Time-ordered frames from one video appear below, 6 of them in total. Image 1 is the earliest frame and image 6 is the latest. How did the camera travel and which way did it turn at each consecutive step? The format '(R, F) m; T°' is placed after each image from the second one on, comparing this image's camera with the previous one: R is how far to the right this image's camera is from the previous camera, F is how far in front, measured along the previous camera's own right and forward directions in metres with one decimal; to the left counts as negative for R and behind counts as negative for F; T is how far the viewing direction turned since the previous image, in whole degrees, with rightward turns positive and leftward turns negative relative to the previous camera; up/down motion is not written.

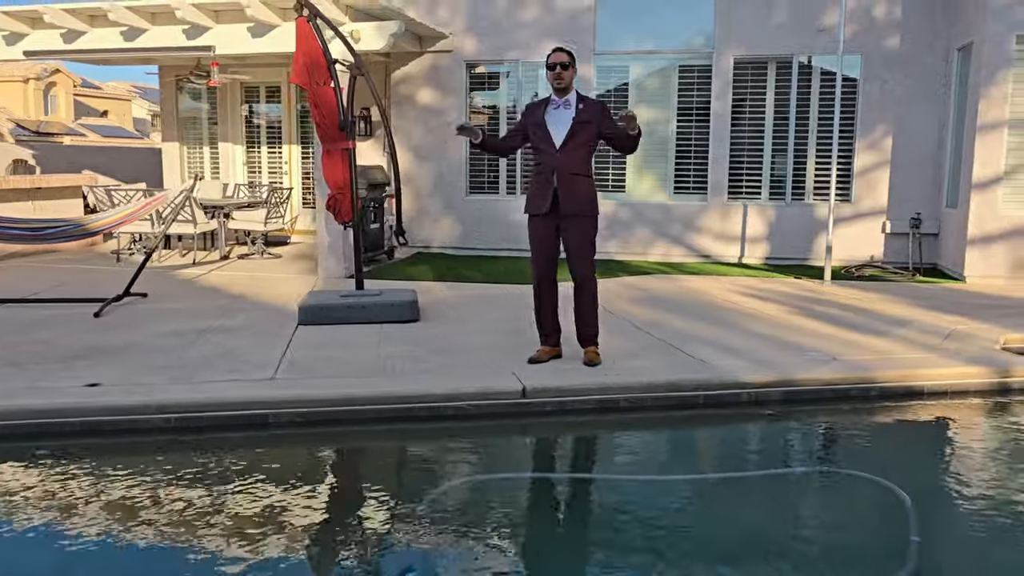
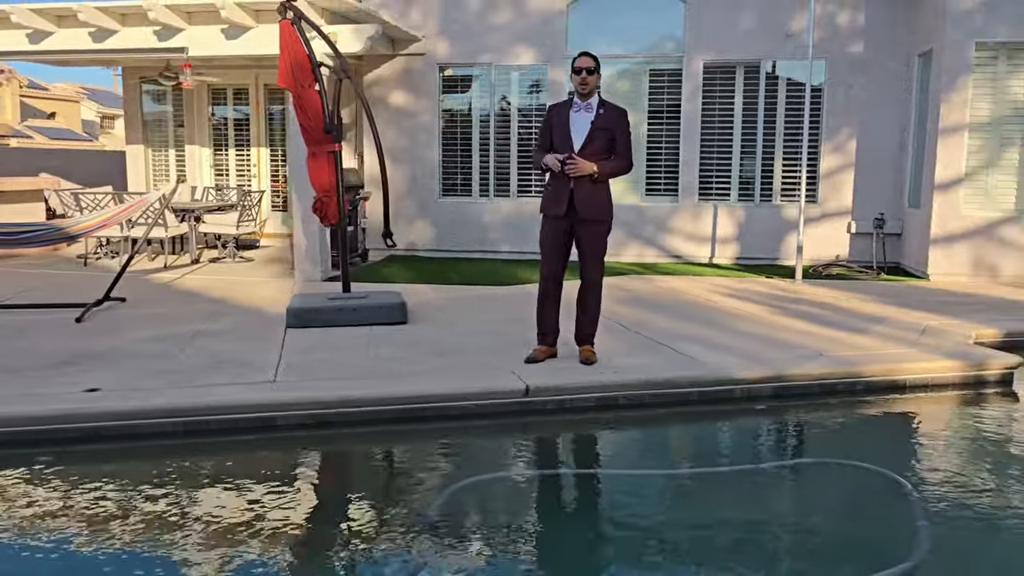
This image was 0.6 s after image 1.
(-0.3, -0.1) m; +3°
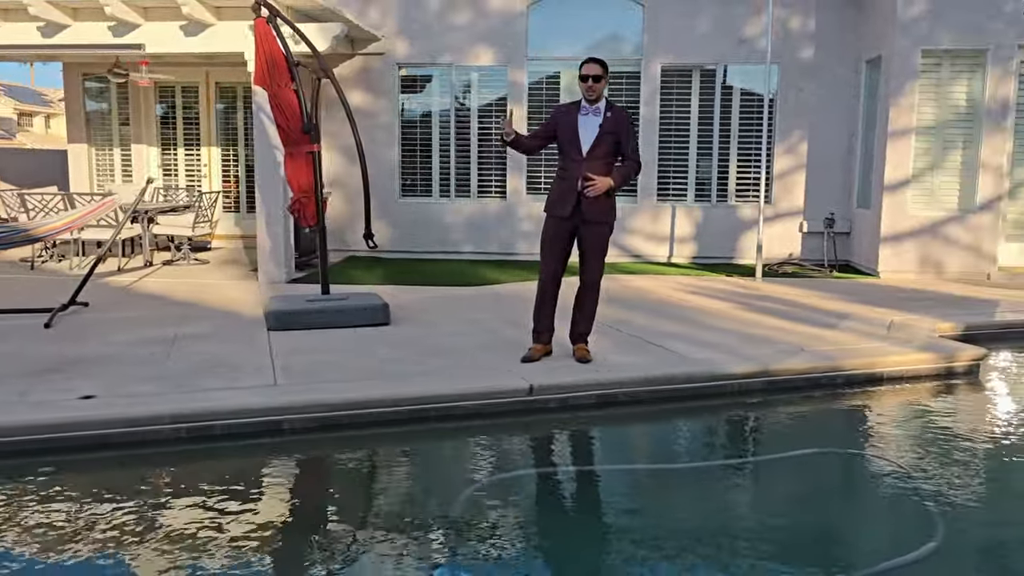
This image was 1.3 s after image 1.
(-0.4, 0.0) m; +5°
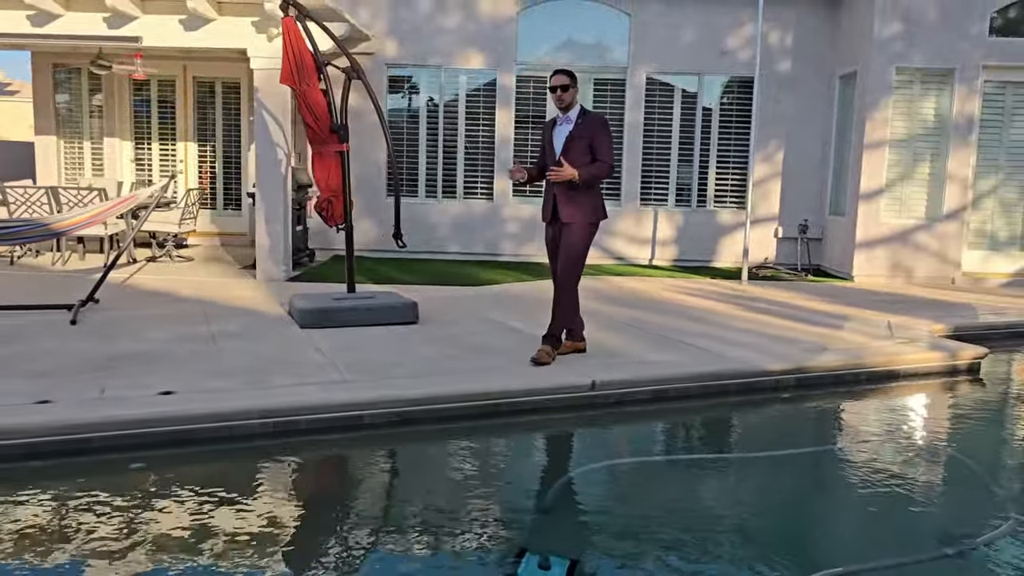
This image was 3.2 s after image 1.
(-0.8, -0.2) m; +5°
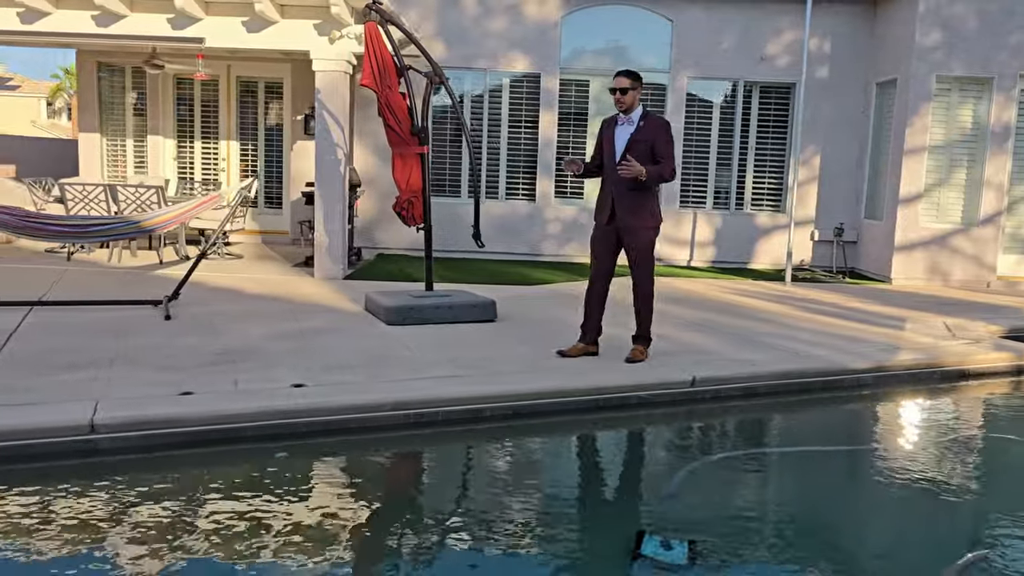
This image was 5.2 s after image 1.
(-0.7, -0.2) m; +1°
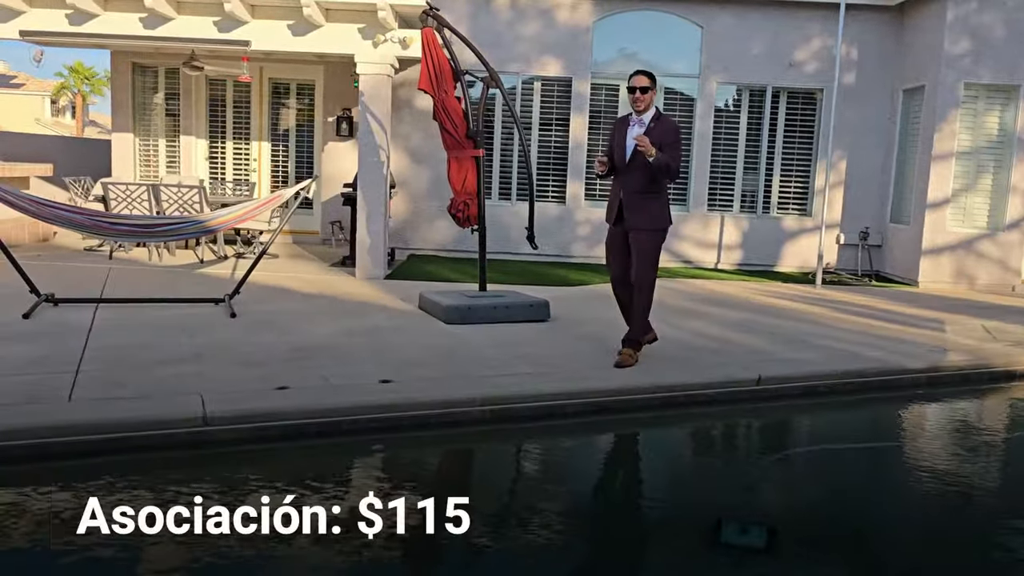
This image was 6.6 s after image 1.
(-0.5, -0.2) m; 0°
